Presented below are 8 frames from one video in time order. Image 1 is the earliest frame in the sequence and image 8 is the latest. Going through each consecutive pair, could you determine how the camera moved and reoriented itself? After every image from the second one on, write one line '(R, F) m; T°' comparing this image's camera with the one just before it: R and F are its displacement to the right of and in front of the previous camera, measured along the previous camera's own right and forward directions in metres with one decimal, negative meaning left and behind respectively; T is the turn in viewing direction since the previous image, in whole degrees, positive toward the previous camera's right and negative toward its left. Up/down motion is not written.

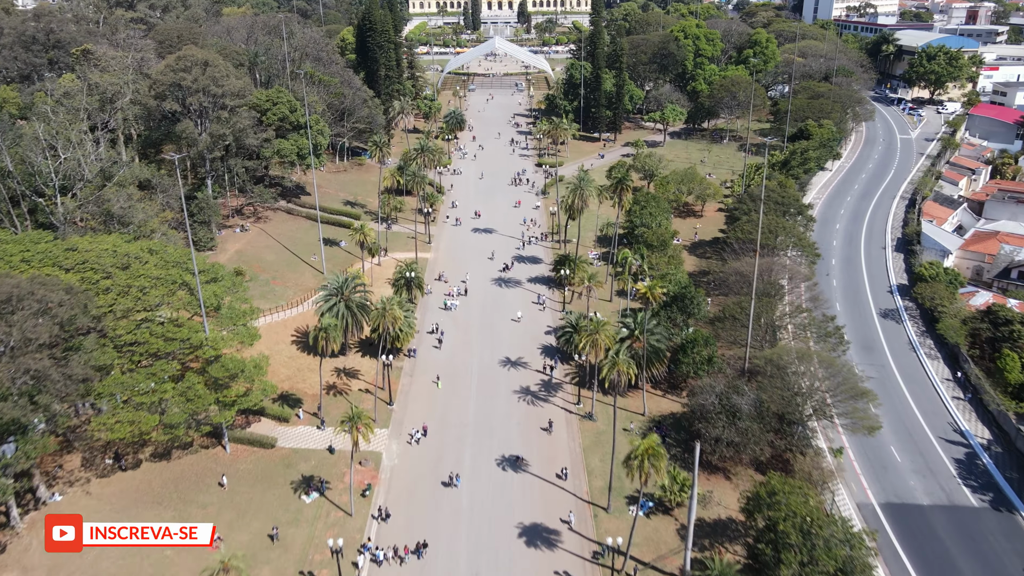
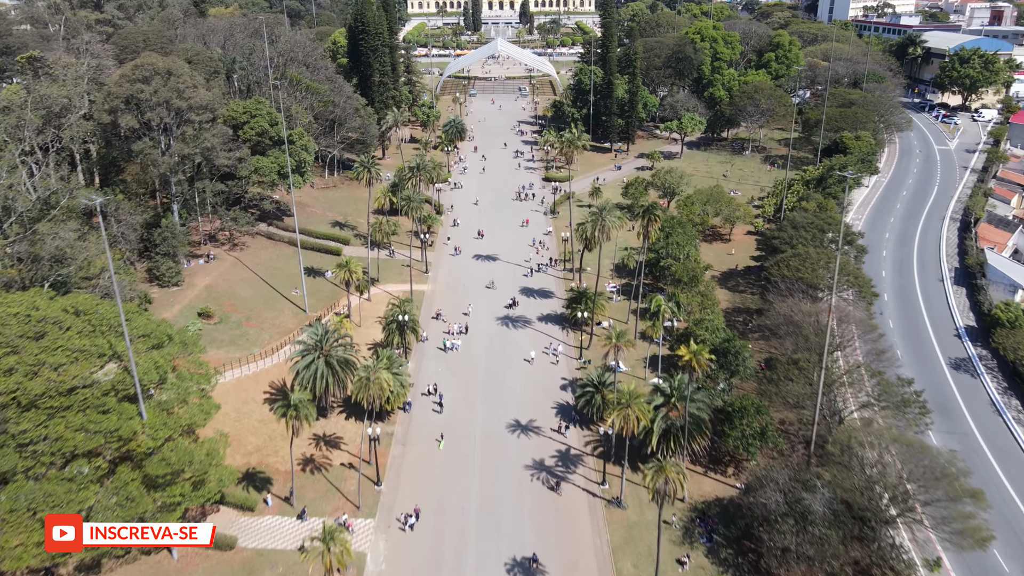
(-0.6, +8.4) m; 0°
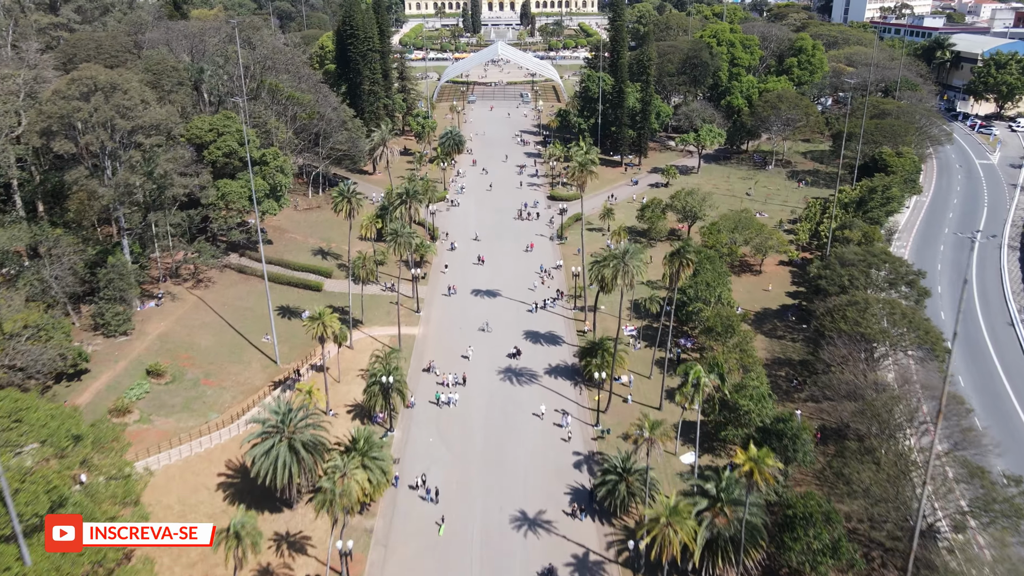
(-0.3, +8.4) m; 0°
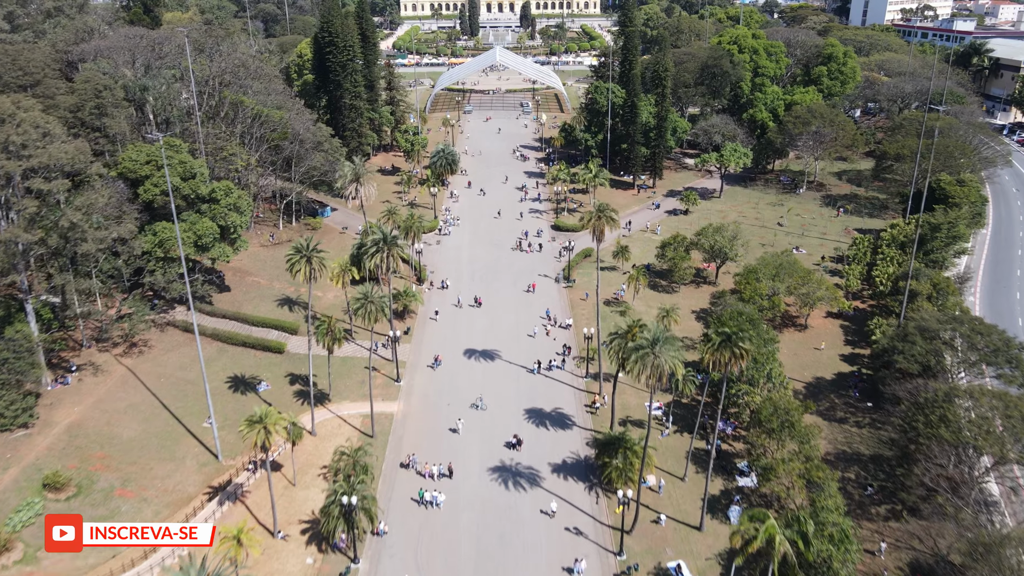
(0.0, +10.4) m; 0°
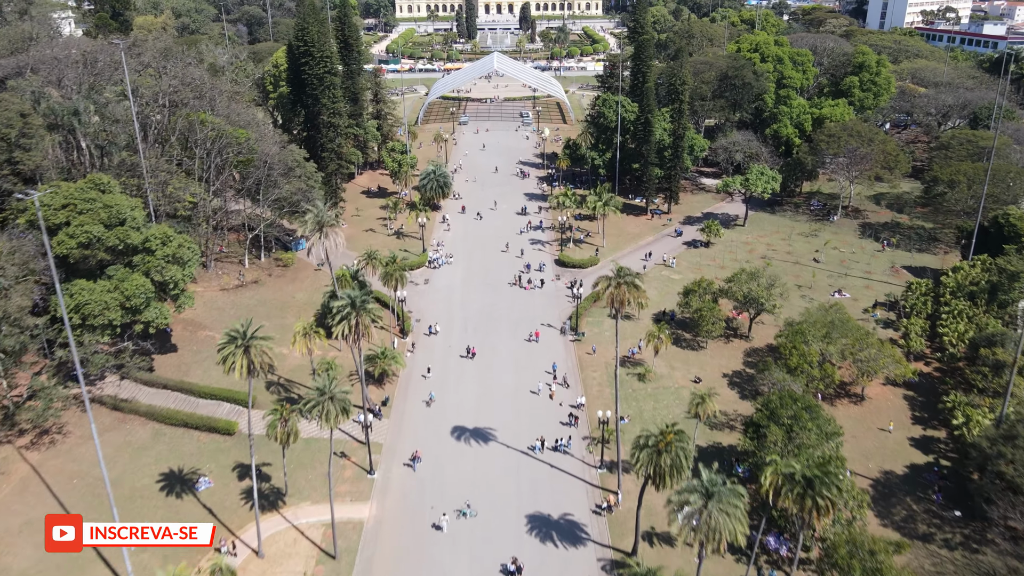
(+0.1, +9.2) m; 0°
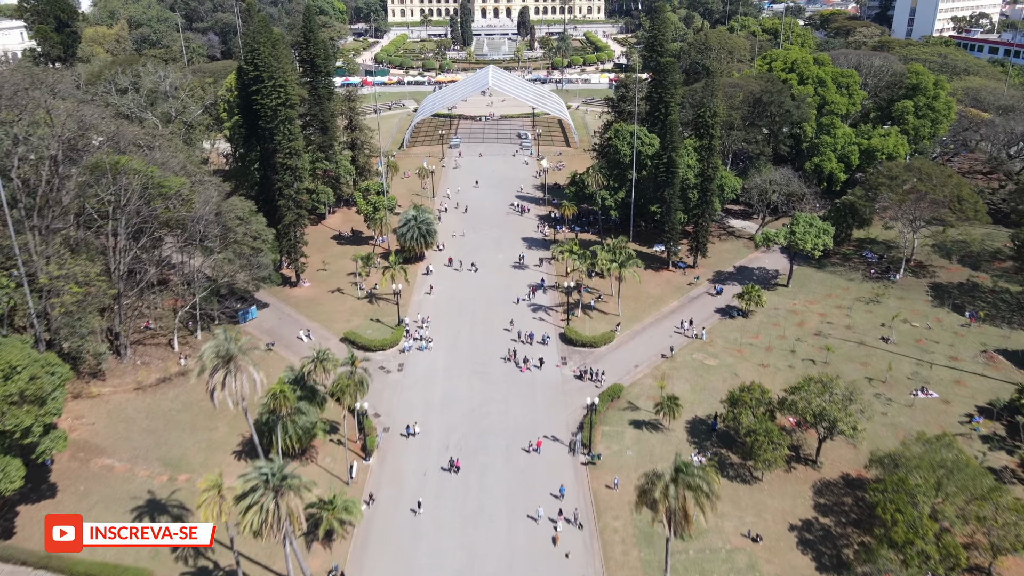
(+0.3, +12.9) m; 0°
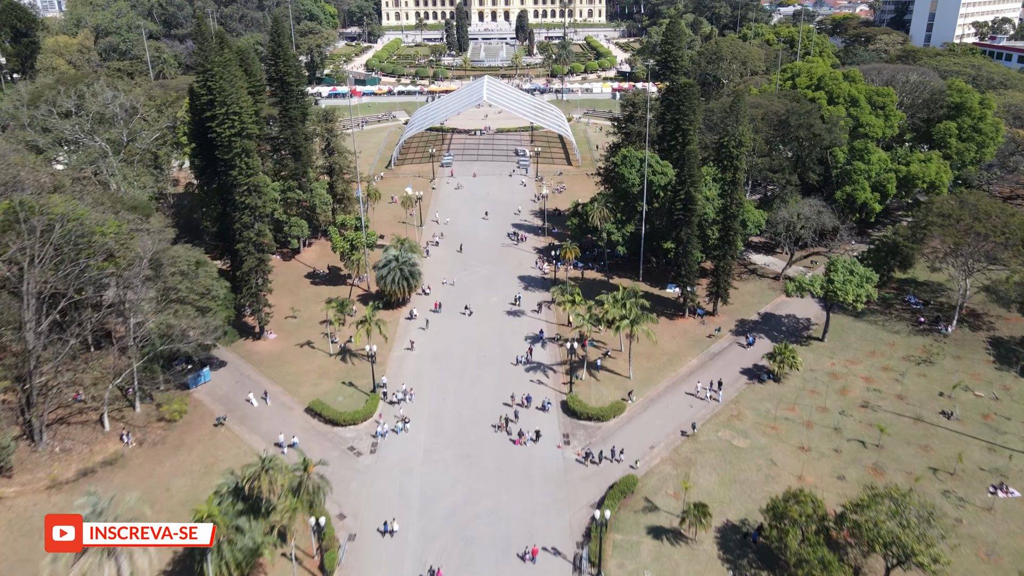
(+0.4, +8.1) m; 0°
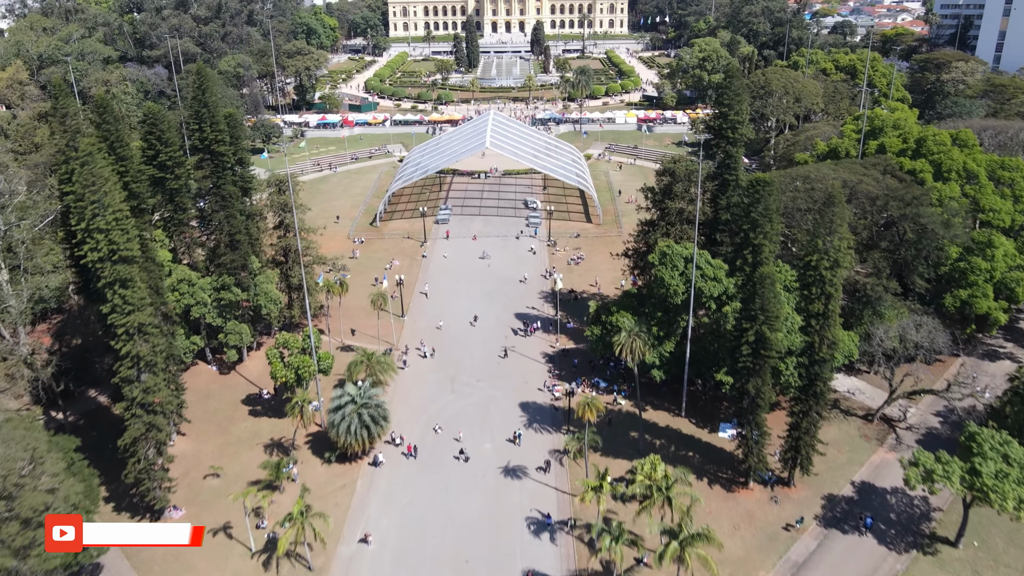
(+1.0, +16.1) m; -1°
